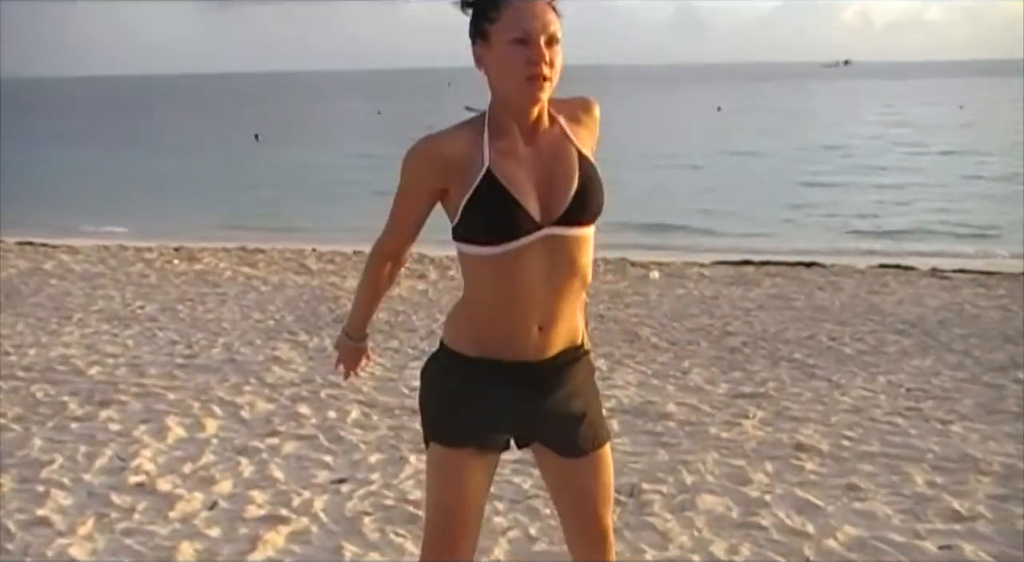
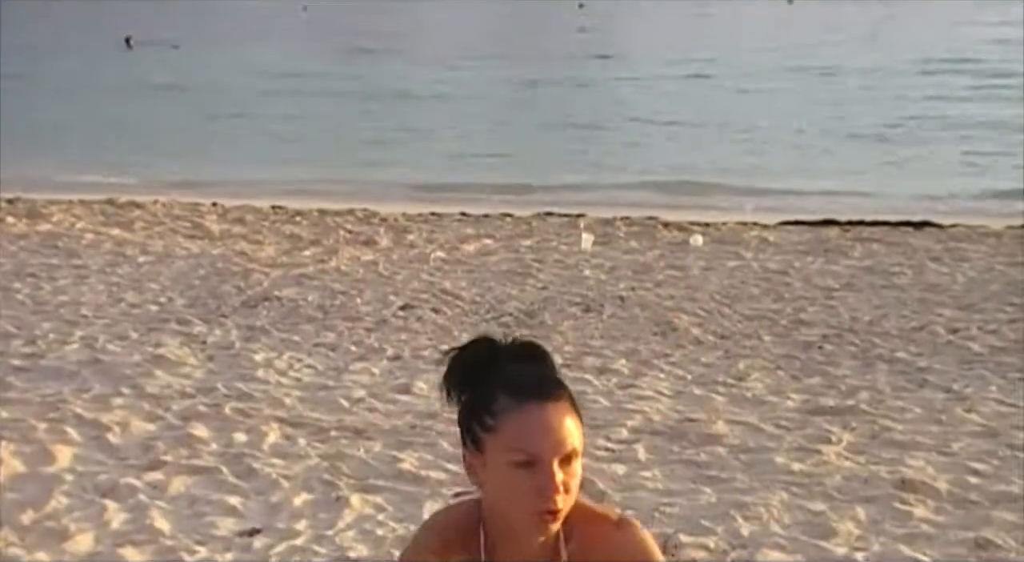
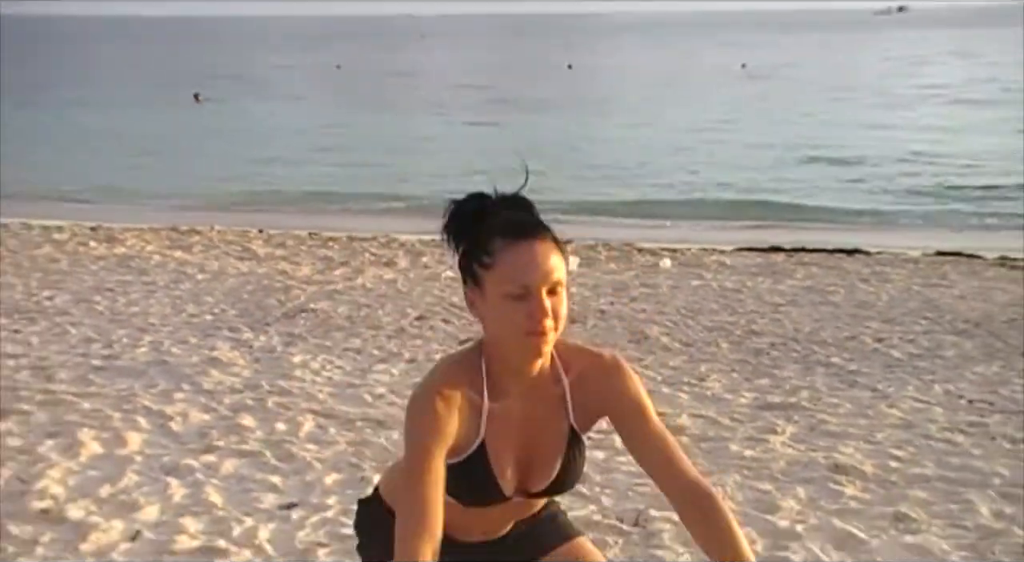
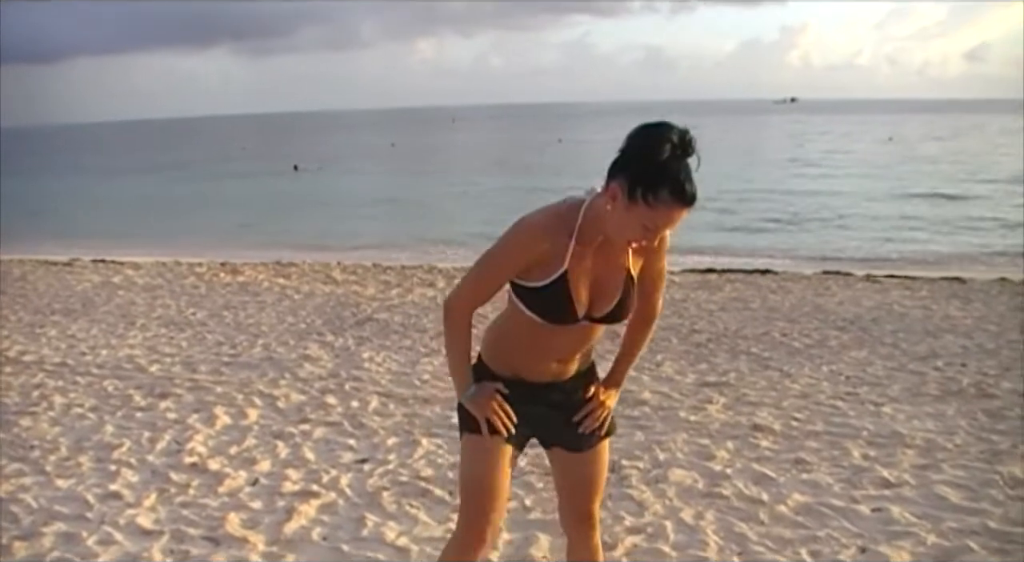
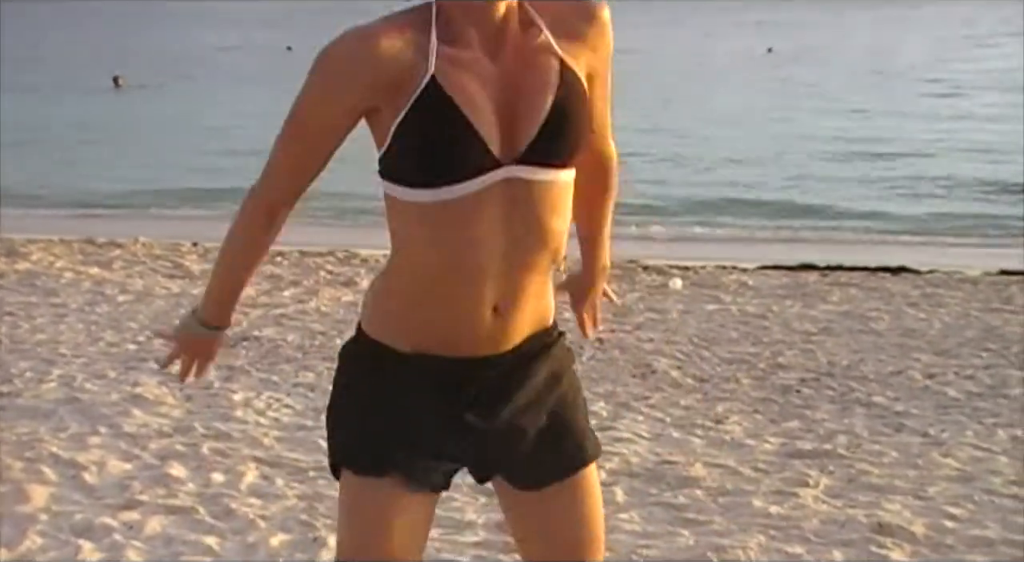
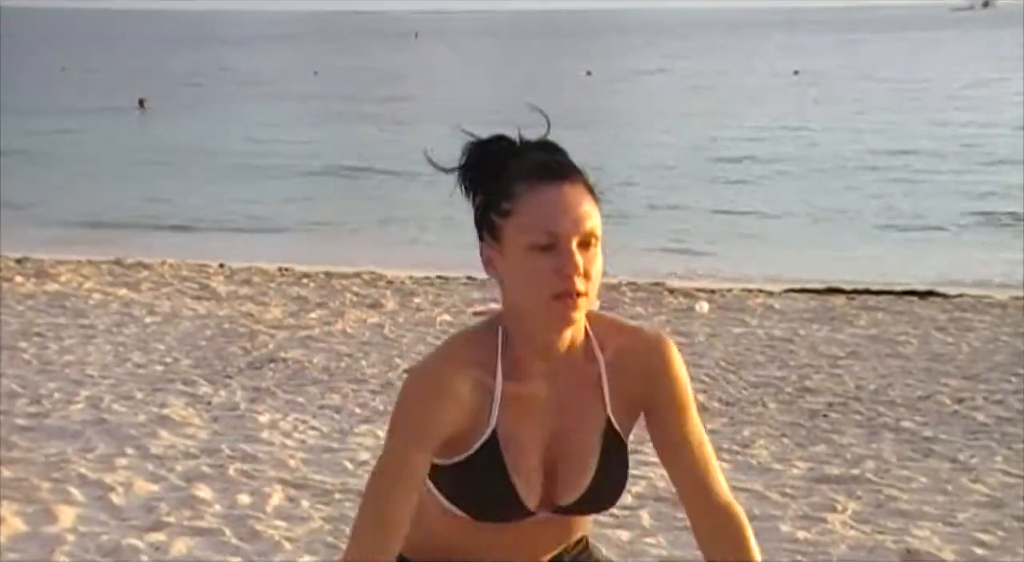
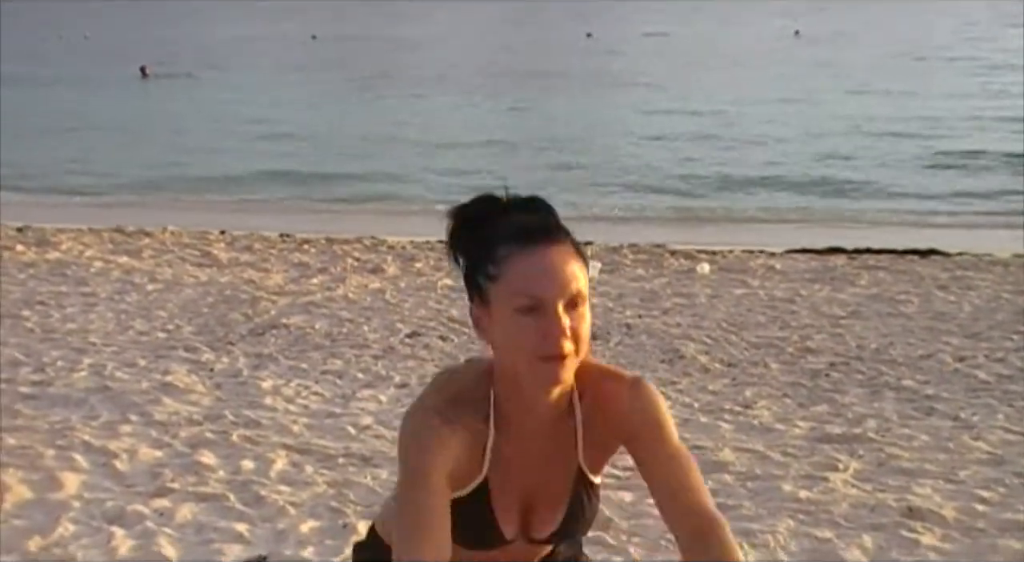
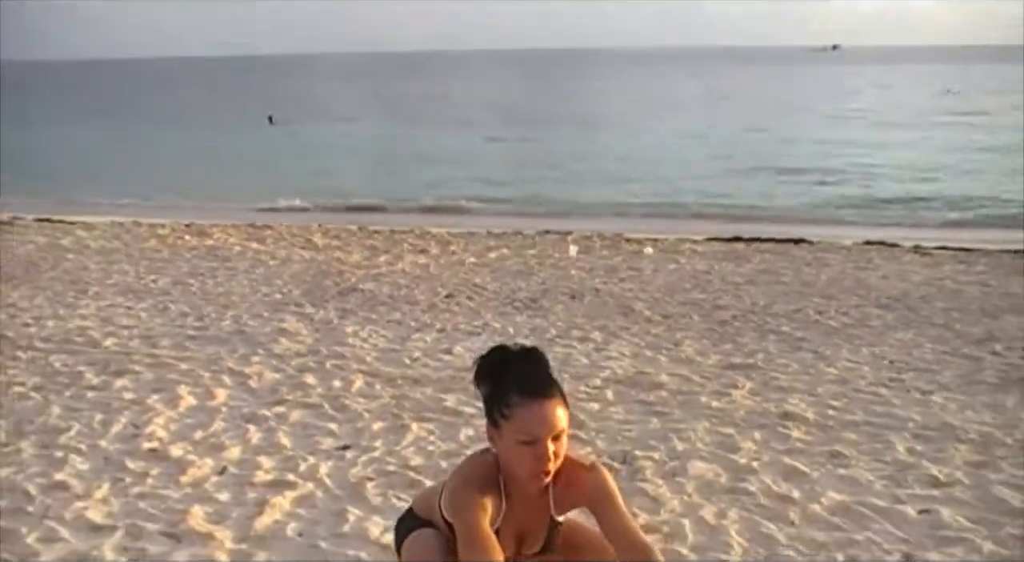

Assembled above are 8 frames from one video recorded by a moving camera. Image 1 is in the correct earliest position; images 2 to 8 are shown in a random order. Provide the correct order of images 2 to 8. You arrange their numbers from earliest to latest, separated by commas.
2, 6, 7, 5, 3, 8, 4
